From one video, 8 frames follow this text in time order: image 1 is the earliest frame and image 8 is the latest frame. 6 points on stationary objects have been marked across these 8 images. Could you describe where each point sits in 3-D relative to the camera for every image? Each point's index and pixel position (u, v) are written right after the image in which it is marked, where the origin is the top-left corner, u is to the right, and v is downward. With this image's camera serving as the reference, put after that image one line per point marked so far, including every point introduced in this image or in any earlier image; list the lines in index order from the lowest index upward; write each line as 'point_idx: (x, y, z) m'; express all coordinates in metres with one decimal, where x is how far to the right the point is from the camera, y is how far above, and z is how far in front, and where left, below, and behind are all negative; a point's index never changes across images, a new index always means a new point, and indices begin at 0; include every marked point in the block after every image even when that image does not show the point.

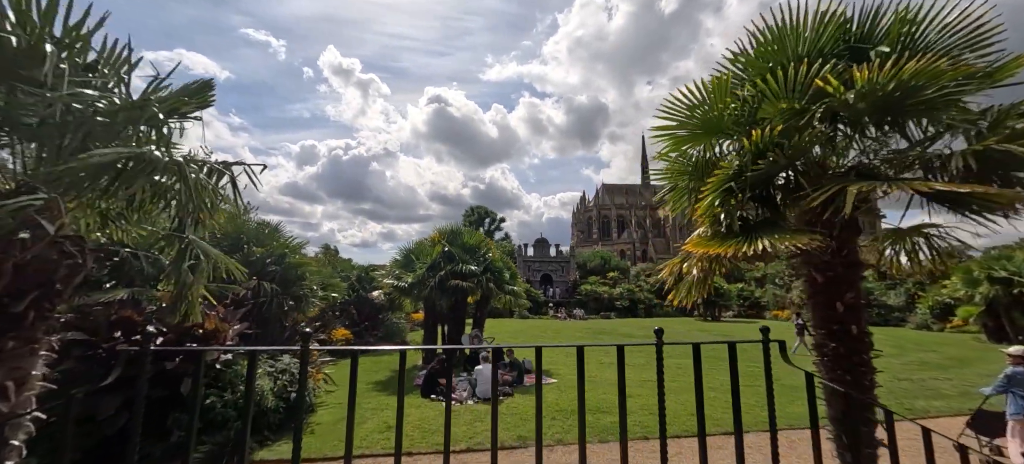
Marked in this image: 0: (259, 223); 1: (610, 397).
0: (-5.4, +0.2, +9.3) m
1: (+2.1, -3.6, +9.5) m
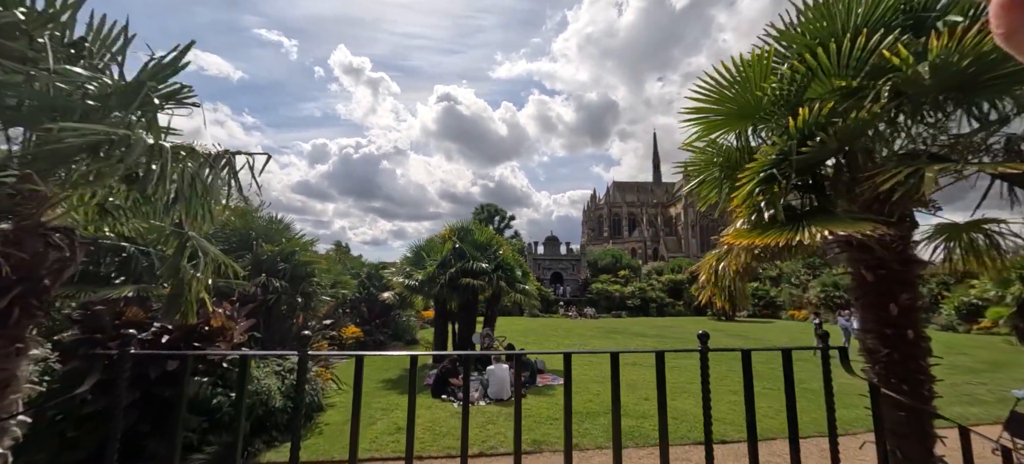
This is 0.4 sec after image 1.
0: (-5.1, +0.3, +9.1) m
1: (+2.4, -3.5, +9.2) m
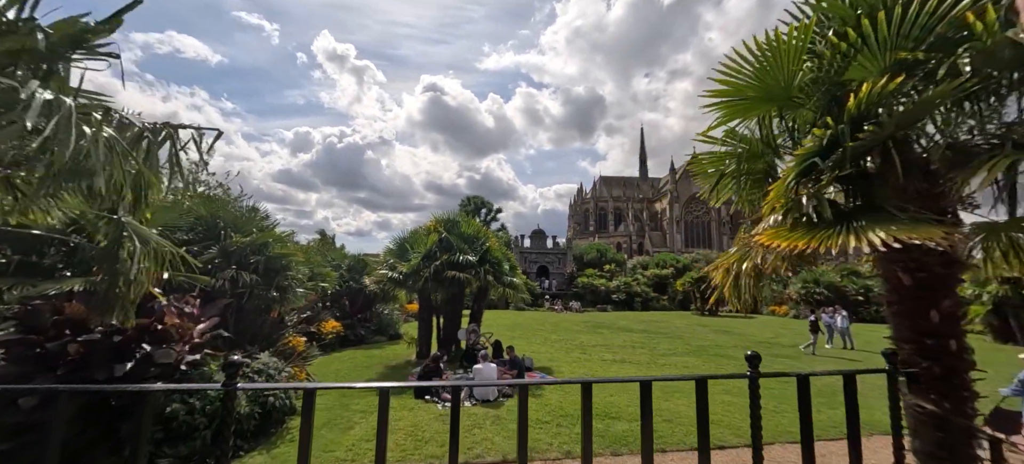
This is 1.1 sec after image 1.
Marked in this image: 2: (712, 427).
0: (-5.3, +0.5, +8.5) m
1: (+2.1, -3.4, +8.9) m
2: (+3.4, -3.3, +7.6) m
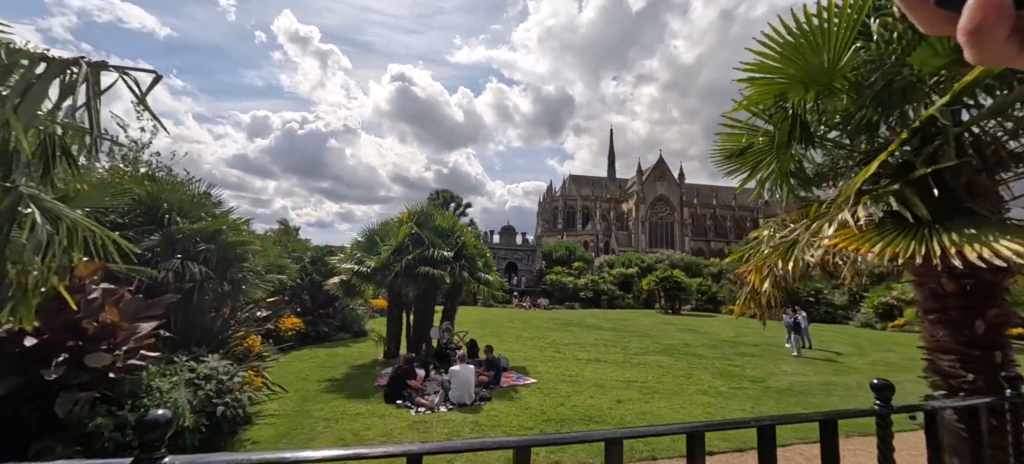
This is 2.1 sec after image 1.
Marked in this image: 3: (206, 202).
0: (-5.6, +0.8, +7.6) m
1: (+1.6, -3.3, +8.5) m
2: (+3.1, -3.3, +7.4) m
3: (-5.4, +0.5, +7.7) m
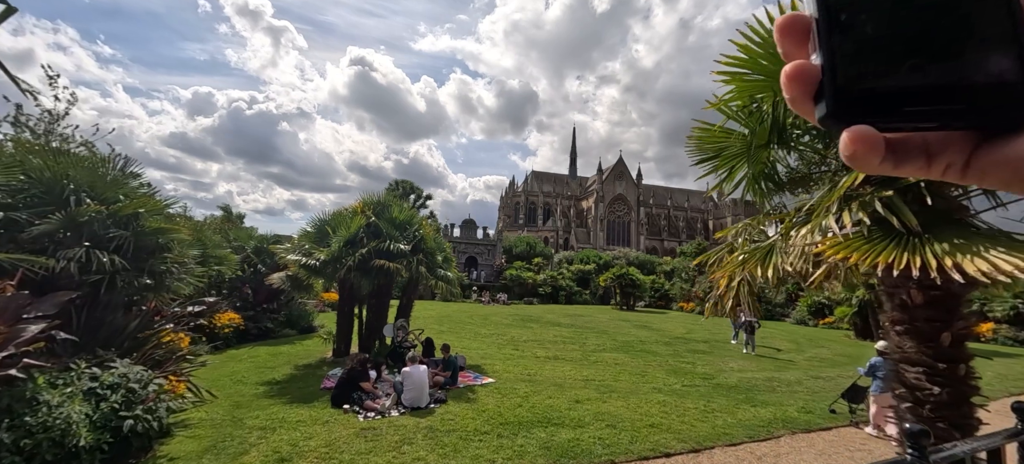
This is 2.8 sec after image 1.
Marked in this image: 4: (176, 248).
0: (-6.2, +1.0, +6.6) m
1: (+0.8, -3.2, +8.3) m
2: (+2.4, -3.3, +7.3) m
3: (-6.0, +0.8, +6.8) m
4: (-5.5, -0.3, +7.3) m
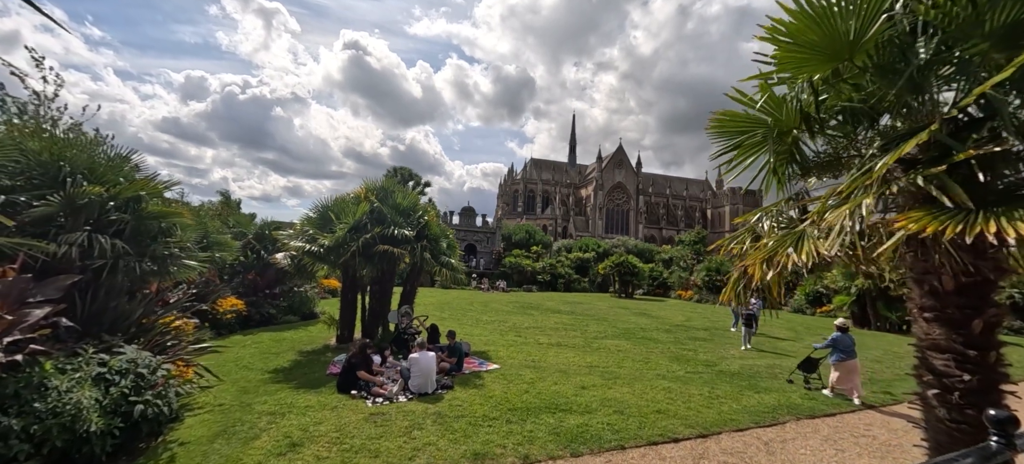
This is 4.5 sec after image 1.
0: (-6.0, +1.3, +6.5) m
1: (+1.0, -3.0, +8.3) m
2: (+2.5, -3.1, +7.3) m
3: (-5.9, +1.0, +6.6) m
4: (-5.4, 0.0, +7.1) m
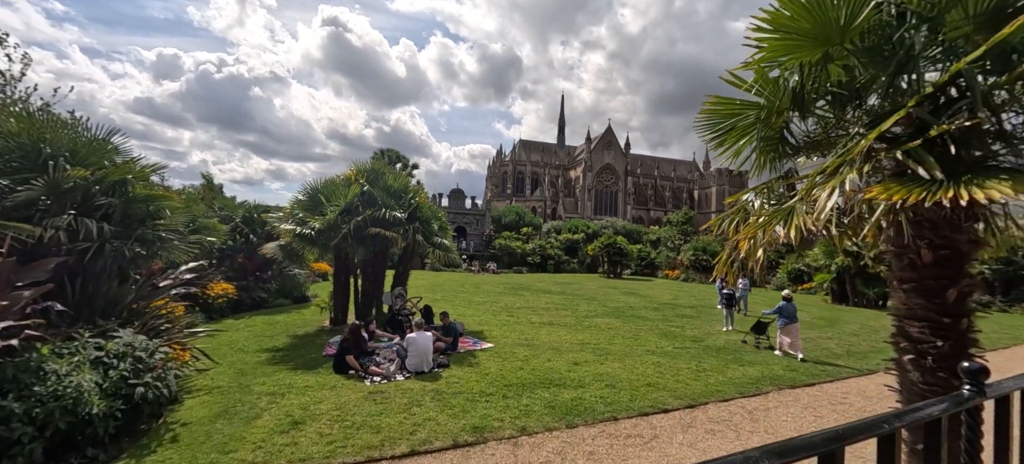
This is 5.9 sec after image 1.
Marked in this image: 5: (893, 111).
0: (-6.2, +1.5, +6.3) m
1: (+0.8, -2.6, +8.5) m
2: (+2.4, -2.7, +7.5) m
3: (-6.0, +1.2, +6.5) m
4: (-5.5, +0.3, +7.1) m
5: (+2.8, +0.9, +3.2) m
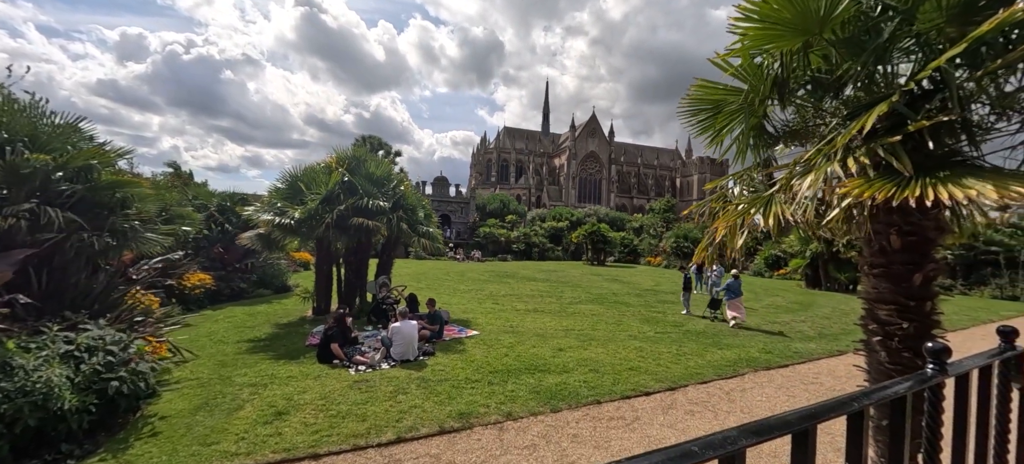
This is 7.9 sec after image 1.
0: (-6.4, +1.6, +6.0) m
1: (+0.6, -2.3, +8.6) m
2: (+2.2, -2.5, +7.7) m
3: (-6.2, +1.4, +6.2) m
4: (-5.7, +0.4, +6.8) m
5: (+2.7, +1.0, +3.3) m
